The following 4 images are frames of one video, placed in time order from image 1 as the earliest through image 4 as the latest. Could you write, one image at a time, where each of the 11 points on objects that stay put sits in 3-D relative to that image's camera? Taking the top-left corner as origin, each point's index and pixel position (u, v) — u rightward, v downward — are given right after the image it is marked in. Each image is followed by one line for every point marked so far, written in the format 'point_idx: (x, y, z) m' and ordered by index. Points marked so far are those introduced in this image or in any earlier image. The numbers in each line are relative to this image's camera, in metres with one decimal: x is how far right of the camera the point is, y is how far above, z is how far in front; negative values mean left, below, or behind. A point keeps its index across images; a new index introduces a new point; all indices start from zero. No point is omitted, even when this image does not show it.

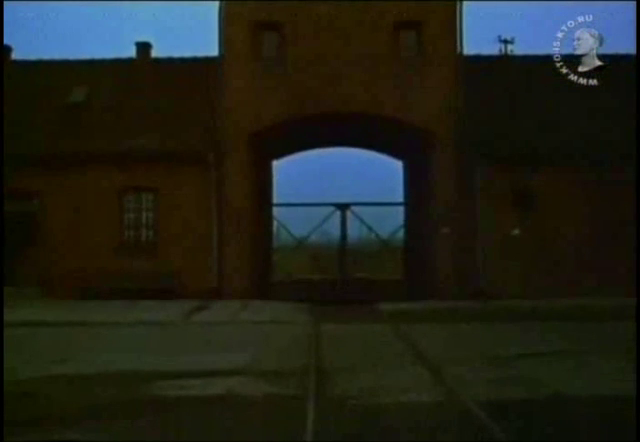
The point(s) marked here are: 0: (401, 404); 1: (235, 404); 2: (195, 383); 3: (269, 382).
0: (+0.7, -1.5, +10.4) m
1: (-0.7, -1.5, +10.4) m
2: (-1.1, -1.5, +11.2) m
3: (-0.5, -1.5, +11.3) m
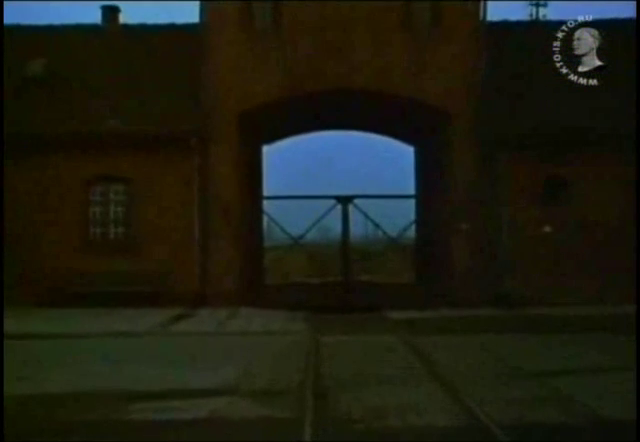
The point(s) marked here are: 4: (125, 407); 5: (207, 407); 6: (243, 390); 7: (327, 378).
0: (+0.7, -1.5, +9.0) m
1: (-0.7, -1.5, +9.0) m
2: (-1.1, -1.5, +9.8) m
3: (-0.5, -1.5, +9.9) m
4: (-1.5, -1.5, +9.7) m
5: (-0.9, -1.4, +9.7) m
6: (-0.7, -1.5, +10.6) m
7: (+0.1, -1.5, +11.4) m
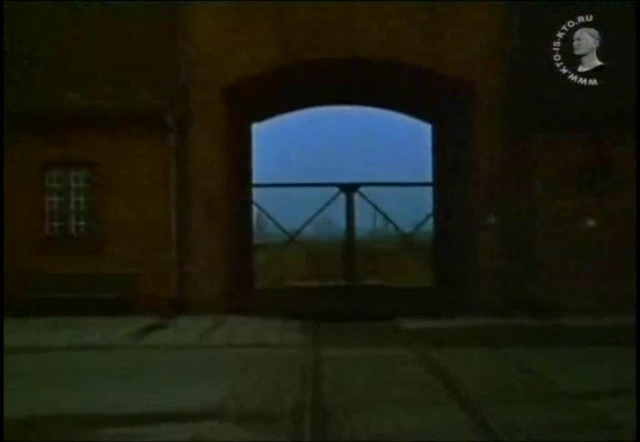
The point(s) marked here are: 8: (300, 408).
0: (+0.7, -1.4, +7.5) m
1: (-0.7, -1.4, +7.5) m
2: (-1.1, -1.4, +8.3) m
3: (-0.5, -1.4, +8.4) m
4: (-1.5, -1.4, +8.2) m
5: (-0.9, -1.4, +8.2) m
6: (-0.7, -1.4, +9.1) m
7: (+0.1, -1.4, +9.9) m
8: (-0.2, -1.4, +9.5) m
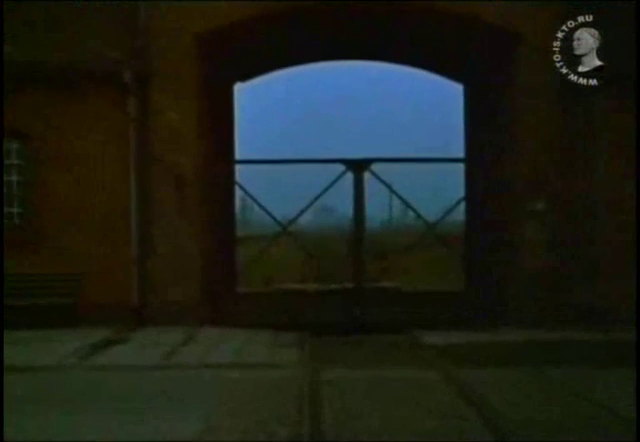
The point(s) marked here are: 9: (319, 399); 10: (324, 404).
0: (+0.7, -1.4, +5.8) m
1: (-0.7, -1.4, +5.8) m
2: (-1.1, -1.3, +6.5) m
3: (-0.5, -1.3, +6.7) m
4: (-1.5, -1.3, +6.5) m
5: (-0.9, -1.3, +6.5) m
6: (-0.7, -1.3, +7.3) m
7: (+0.1, -1.4, +8.2) m
8: (-0.2, -1.3, +7.7) m
9: (0.0, -1.3, +8.9) m
10: (0.0, -1.3, +8.5) m
